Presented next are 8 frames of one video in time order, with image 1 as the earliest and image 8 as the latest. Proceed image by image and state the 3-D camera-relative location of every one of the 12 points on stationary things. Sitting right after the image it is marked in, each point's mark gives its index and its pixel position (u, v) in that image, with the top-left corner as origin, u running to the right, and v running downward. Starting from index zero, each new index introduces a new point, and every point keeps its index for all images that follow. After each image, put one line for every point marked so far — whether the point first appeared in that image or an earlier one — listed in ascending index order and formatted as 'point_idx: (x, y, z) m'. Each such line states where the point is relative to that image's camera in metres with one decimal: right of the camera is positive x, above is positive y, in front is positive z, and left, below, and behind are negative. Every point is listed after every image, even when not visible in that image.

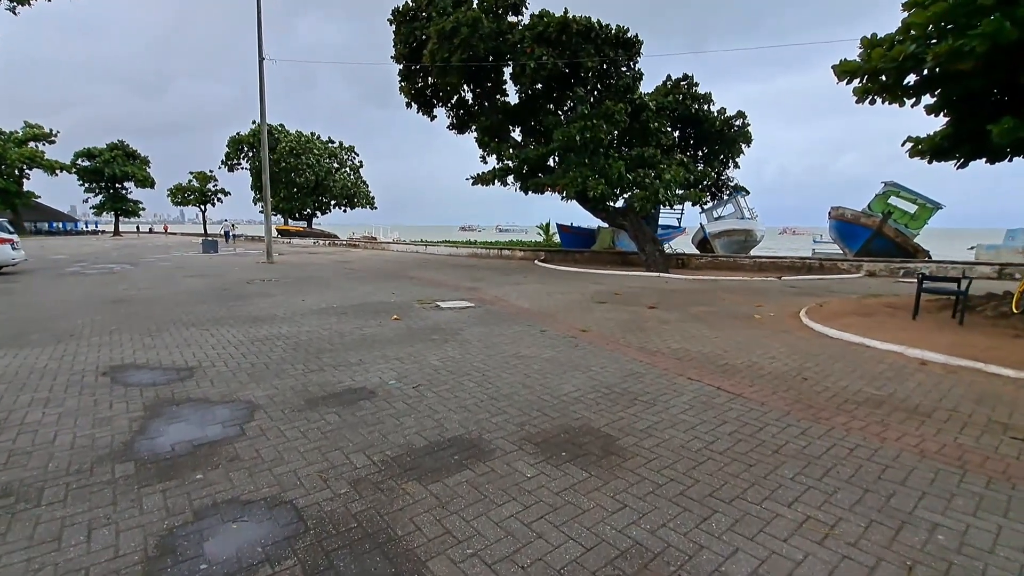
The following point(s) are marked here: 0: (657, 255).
0: (+4.6, +1.0, +15.6) m
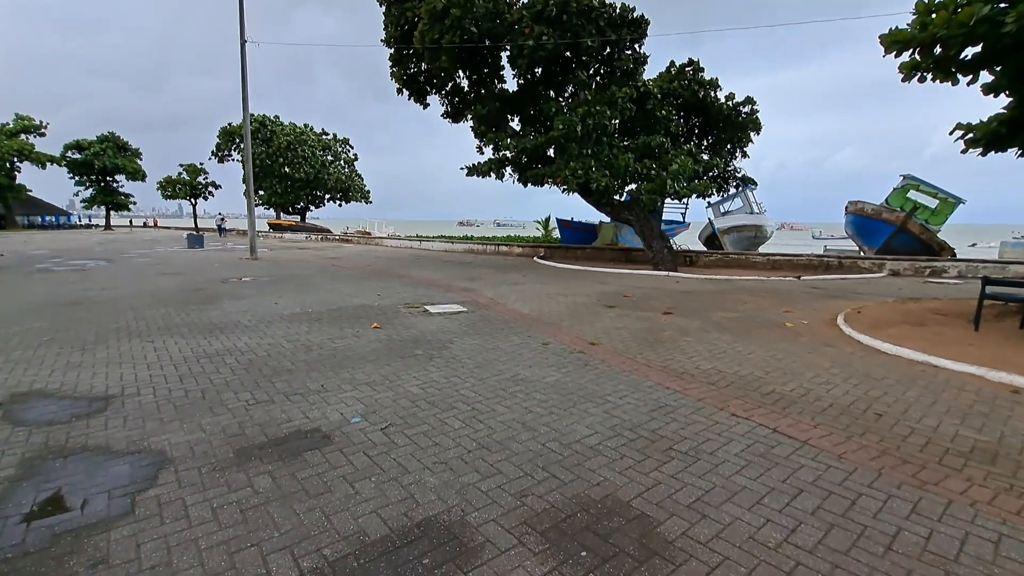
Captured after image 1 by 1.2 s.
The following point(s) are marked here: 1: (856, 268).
0: (+4.6, +1.1, +14.7) m
1: (+9.7, +0.6, +14.0) m
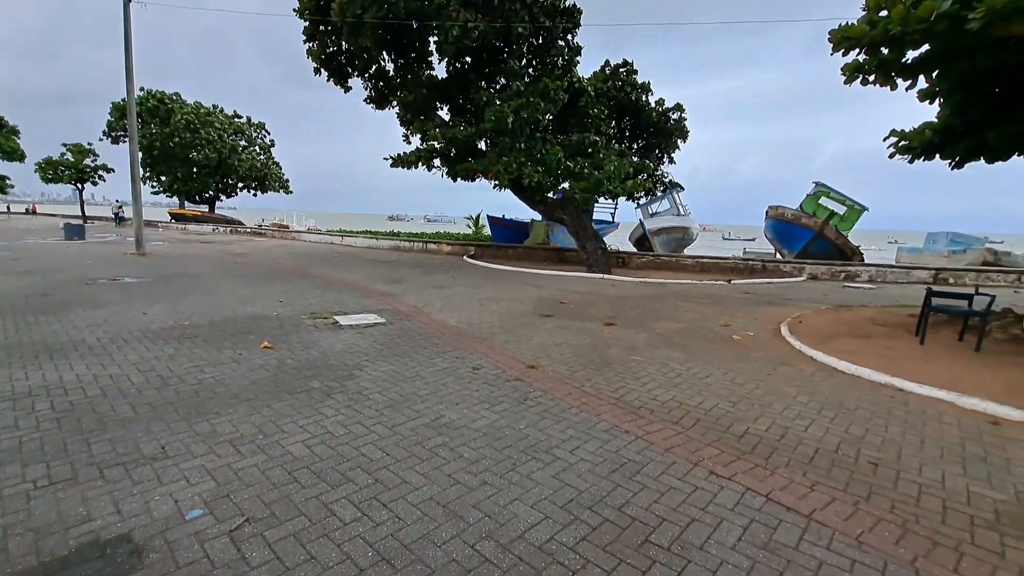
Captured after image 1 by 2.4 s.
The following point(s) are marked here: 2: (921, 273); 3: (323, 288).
0: (+2.5, +1.0, +14.2) m
1: (+7.7, +0.5, +14.3) m
2: (+11.3, +0.4, +13.6) m
3: (-3.7, 0.0, +9.6) m
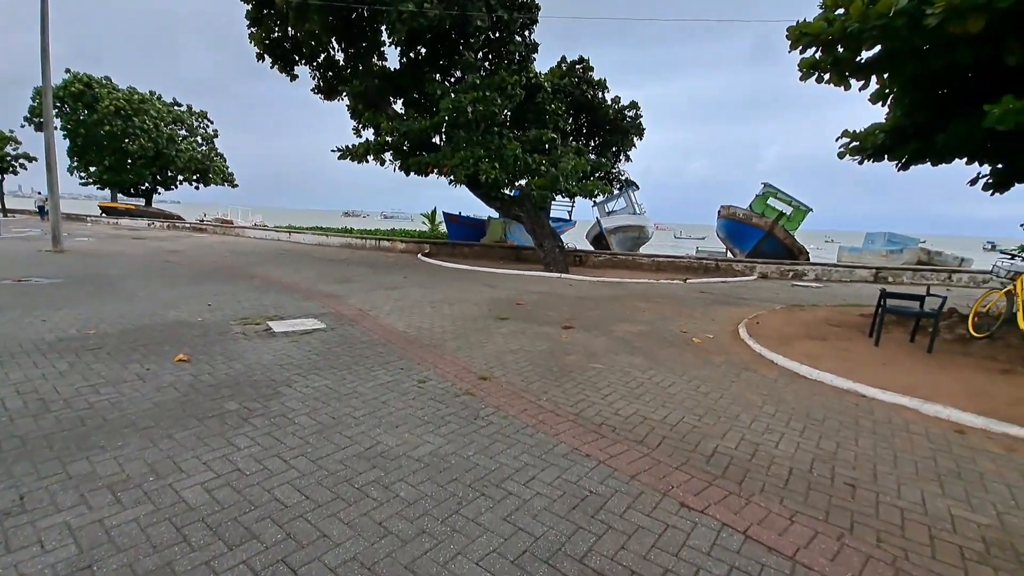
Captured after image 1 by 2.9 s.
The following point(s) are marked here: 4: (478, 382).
0: (+1.3, +1.0, +14.0) m
1: (+6.4, +0.5, +14.5) m
2: (+10.0, +0.4, +14.1) m
3: (-4.5, 0.0, +8.8) m
4: (-0.3, -0.8, +4.2) m
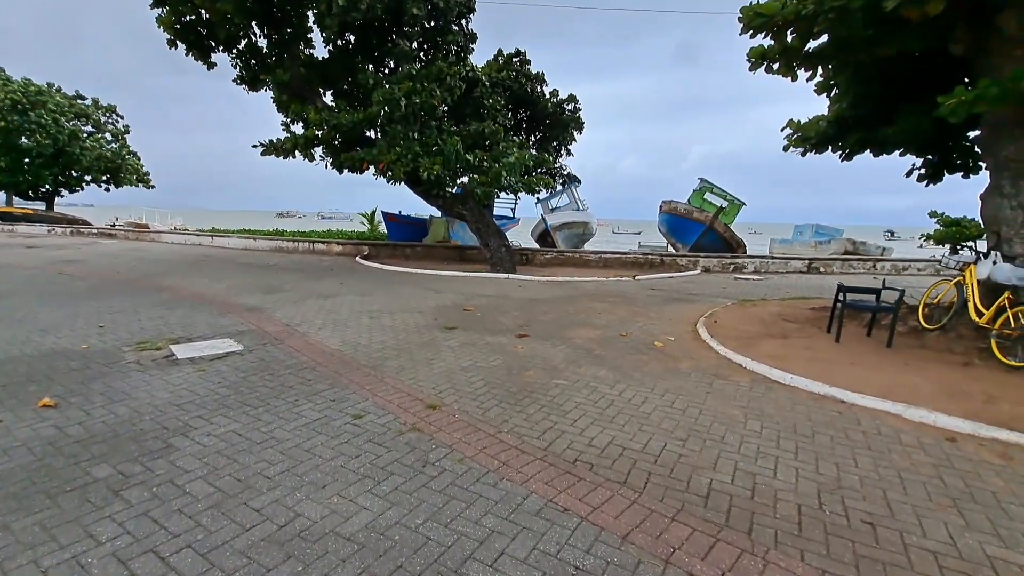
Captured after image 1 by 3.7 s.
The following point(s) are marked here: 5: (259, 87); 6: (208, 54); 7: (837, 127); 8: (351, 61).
0: (-0.2, +1.0, +13.5) m
1: (+4.9, +0.7, +14.5) m
2: (+8.5, +0.7, +14.5) m
3: (-5.3, -0.2, +7.7) m
4: (-0.6, -0.9, +3.5) m
5: (-7.6, +6.0, +14.8) m
6: (-8.9, +6.8, +14.3) m
7: (+4.6, +2.3, +7.0) m
8: (-4.7, +6.5, +14.2) m
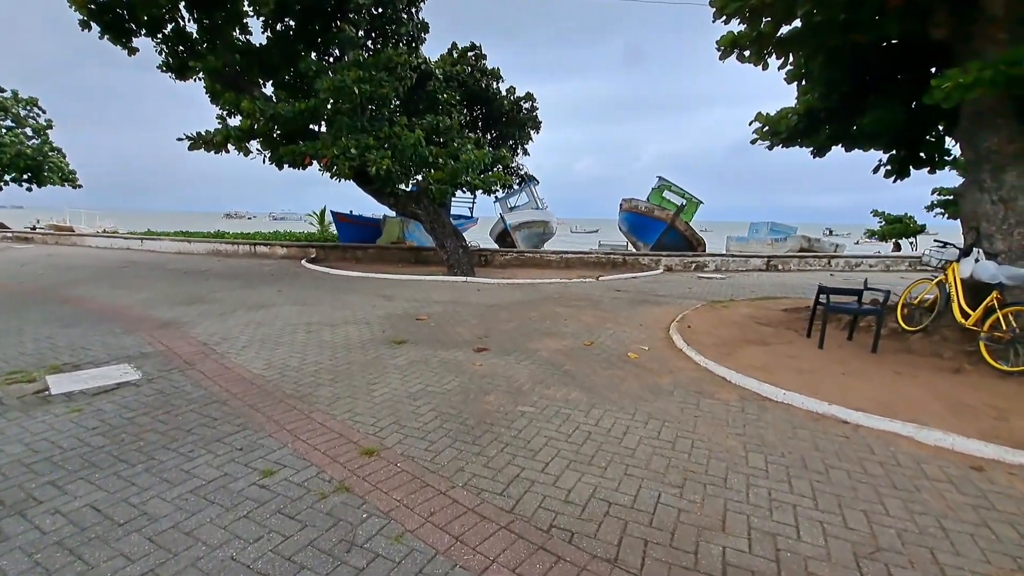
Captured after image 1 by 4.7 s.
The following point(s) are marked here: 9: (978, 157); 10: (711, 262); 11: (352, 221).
0: (-1.3, +0.9, +12.7) m
1: (+3.7, +0.7, +14.2) m
2: (+7.3, +0.8, +14.5) m
3: (-5.9, -0.4, +6.6) m
4: (-0.9, -1.0, +2.8) m
5: (-8.9, +5.8, +13.5) m
6: (-10.1, +6.6, +12.9) m
7: (+4.0, +2.3, +6.7) m
8: (-5.9, +6.4, +13.1) m
9: (+4.8, +1.4, +5.1) m
10: (+5.8, +0.8, +14.3) m
11: (-5.8, +2.4, +17.8) m
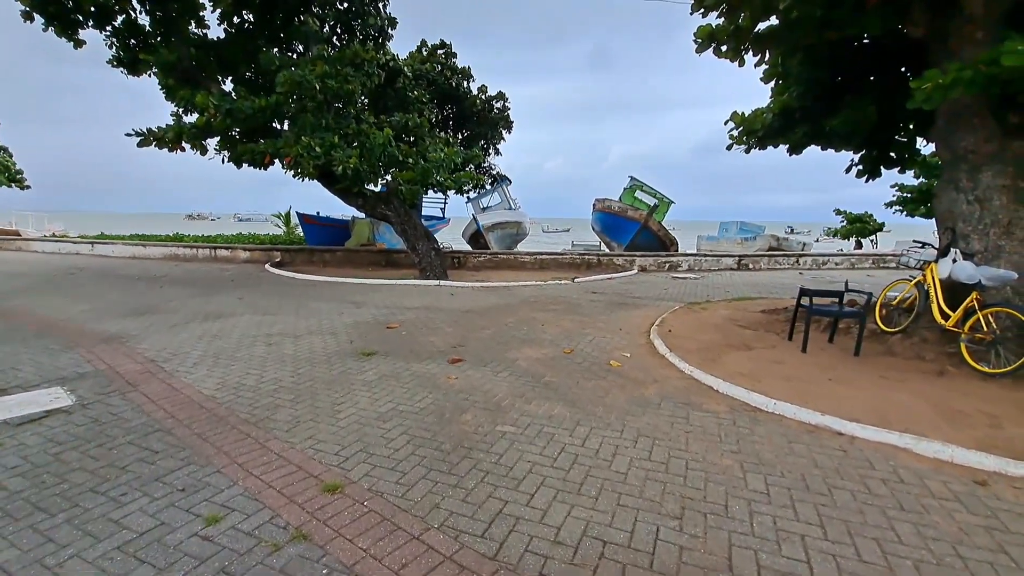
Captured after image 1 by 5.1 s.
0: (-2.0, +0.8, +12.4) m
1: (+2.9, +0.7, +14.1) m
2: (+6.5, +0.8, +14.6) m
3: (-6.2, -0.6, +6.0) m
4: (-1.0, -1.1, +2.5) m
5: (-9.6, +5.6, +12.7) m
6: (-10.9, +6.4, +12.0) m
7: (+3.6, +2.3, +6.6) m
8: (-6.7, +6.2, +12.5) m
9: (+4.6, +1.4, +5.1) m
10: (+5.0, +0.8, +14.3) m
11: (-6.7, +2.2, +17.2) m
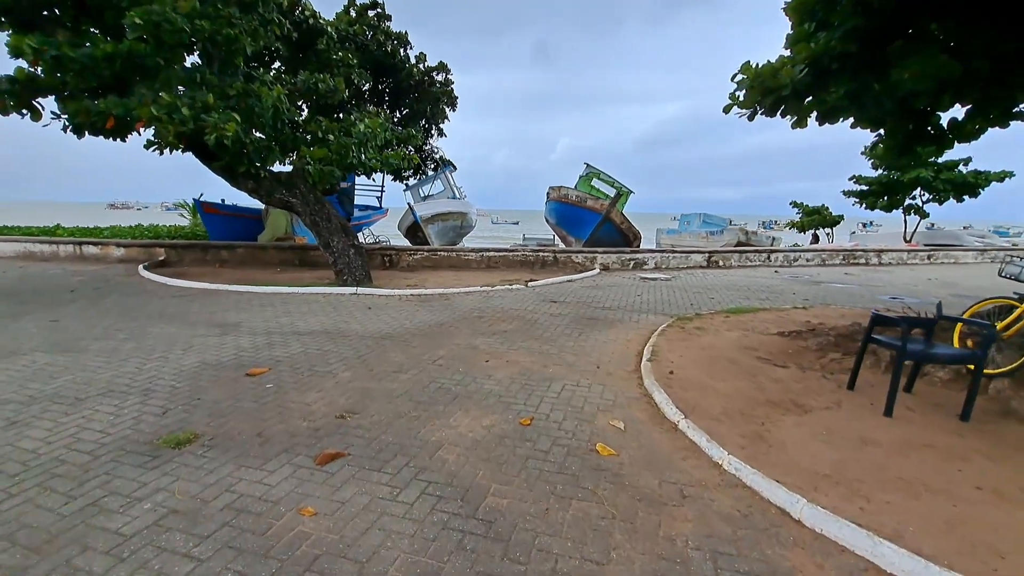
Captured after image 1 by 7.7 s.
0: (-3.2, +0.7, +10.0) m
1: (+1.5, +0.6, +12.3) m
2: (+5.0, +0.8, +13.1) m
3: (-6.8, -0.8, +3.3) m
4: (-1.2, -1.3, +0.3) m
5: (-10.9, +5.4, +9.5) m
6: (-12.0, +6.1, +8.7) m
7: (+3.0, +2.1, +4.8) m
8: (-7.9, +6.1, +9.6) m
9: (+4.0, +1.2, +3.4) m
10: (+3.6, +0.8, +12.7) m
11: (-8.4, +2.2, +14.3) m
